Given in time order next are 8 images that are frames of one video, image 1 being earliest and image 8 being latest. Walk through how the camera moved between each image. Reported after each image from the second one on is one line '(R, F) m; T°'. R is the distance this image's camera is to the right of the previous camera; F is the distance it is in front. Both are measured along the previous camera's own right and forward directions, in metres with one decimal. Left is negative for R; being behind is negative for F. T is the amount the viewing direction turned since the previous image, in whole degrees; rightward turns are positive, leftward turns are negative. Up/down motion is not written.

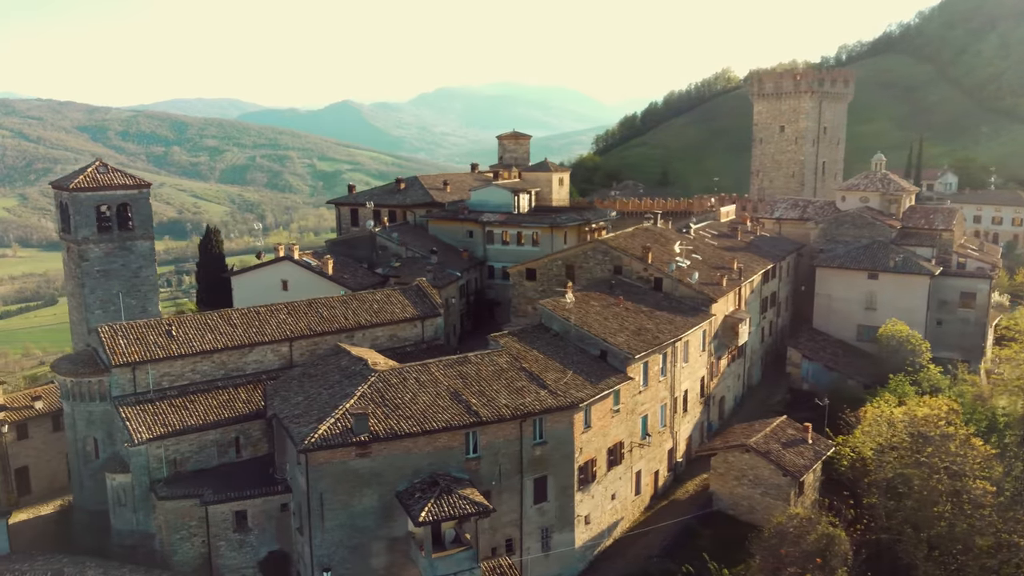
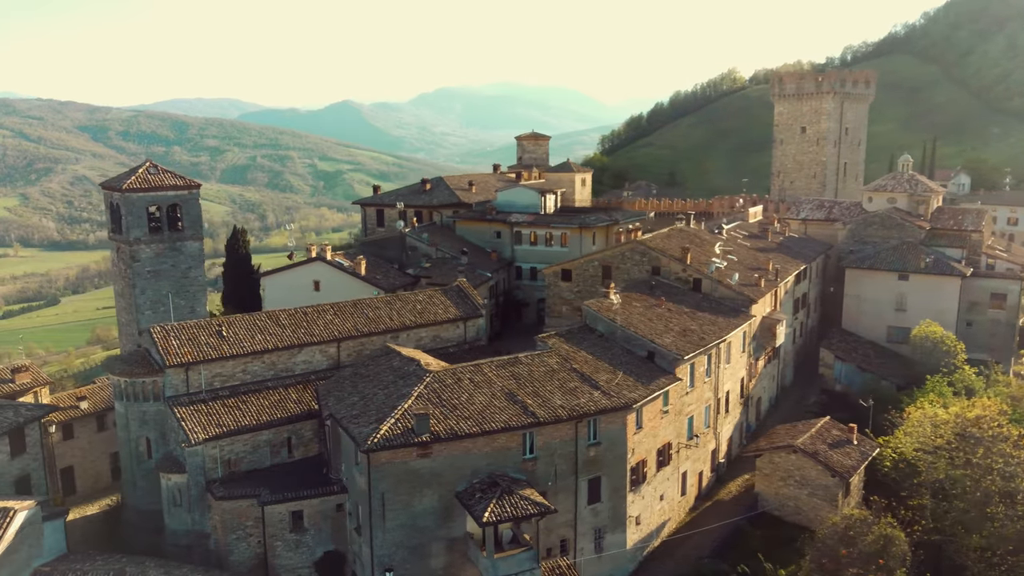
(-1.1, 0.0) m; 0°
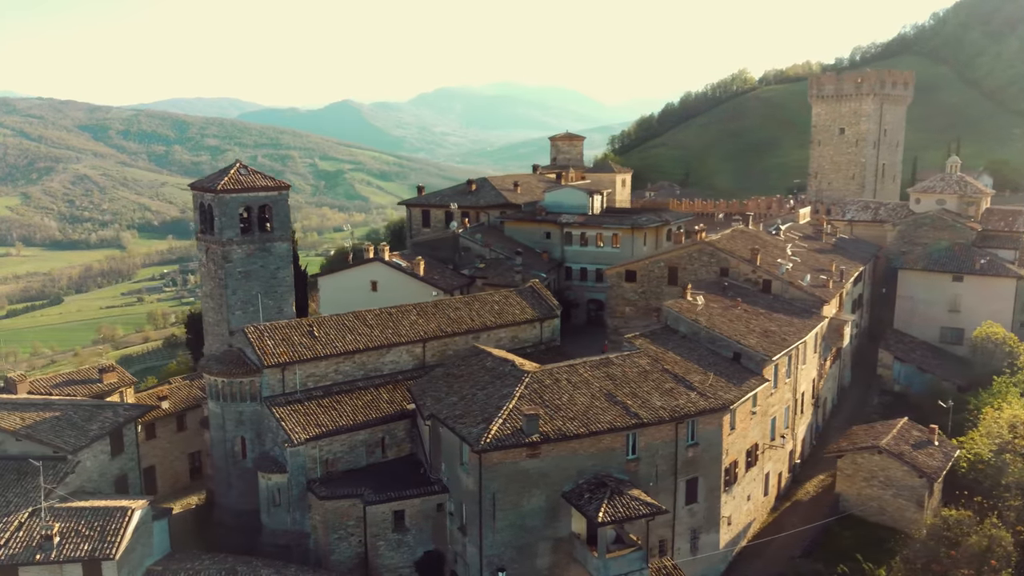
(-2.0, -0.1) m; 0°
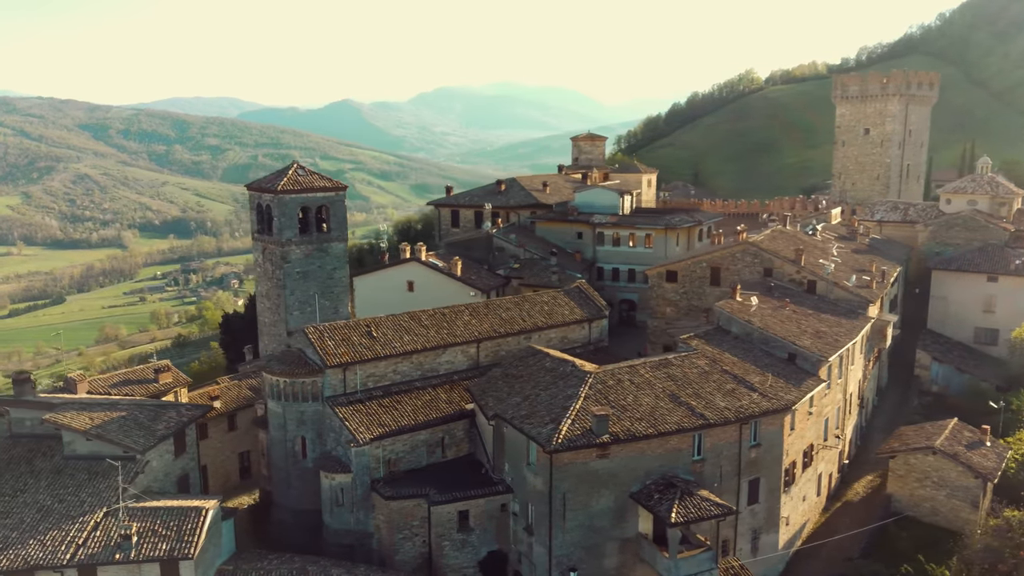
(-1.3, -0.1) m; 0°
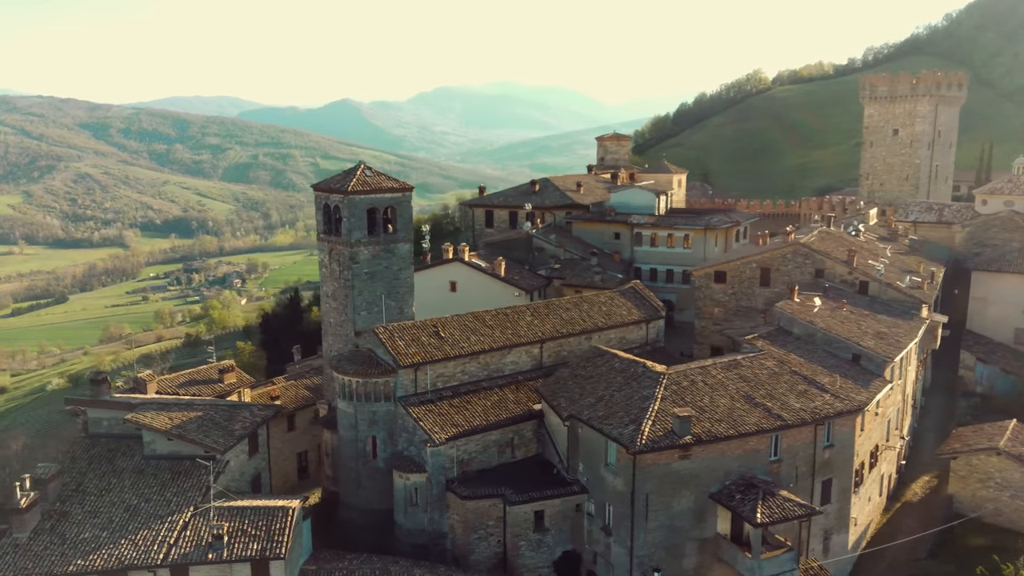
(-1.5, -0.1) m; 0°
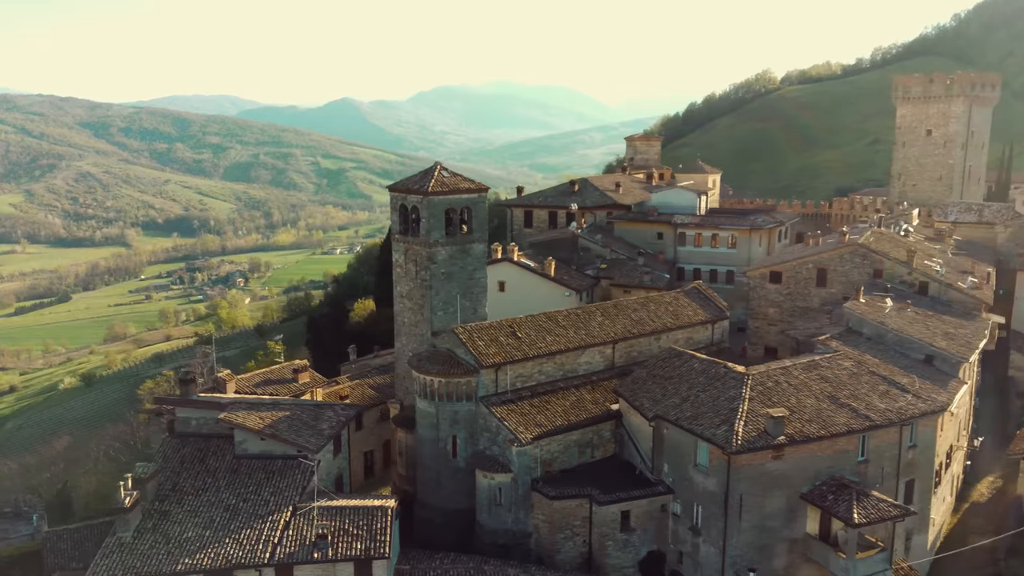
(-1.8, -0.1) m; 0°
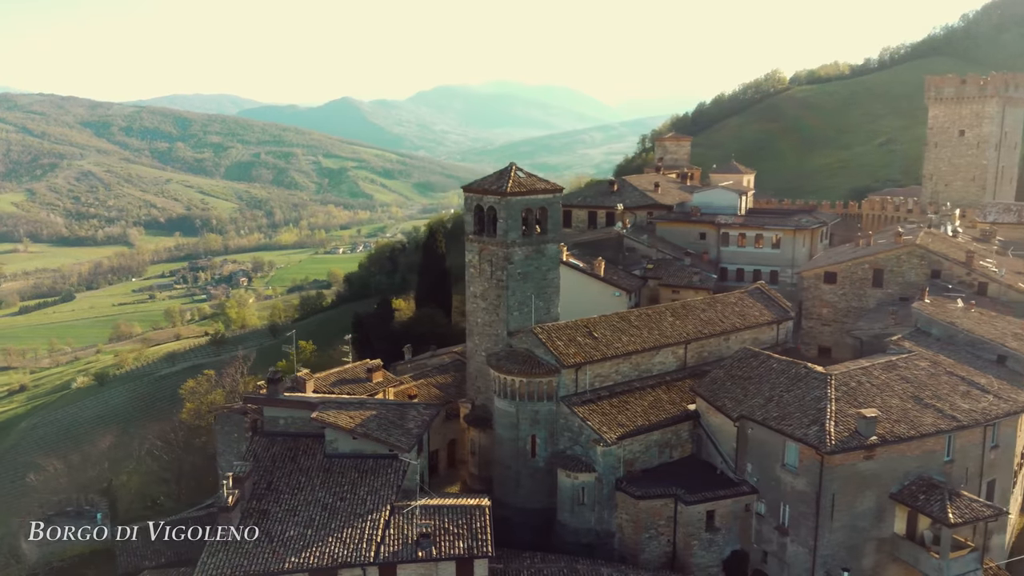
(-1.7, -0.1) m; 0°
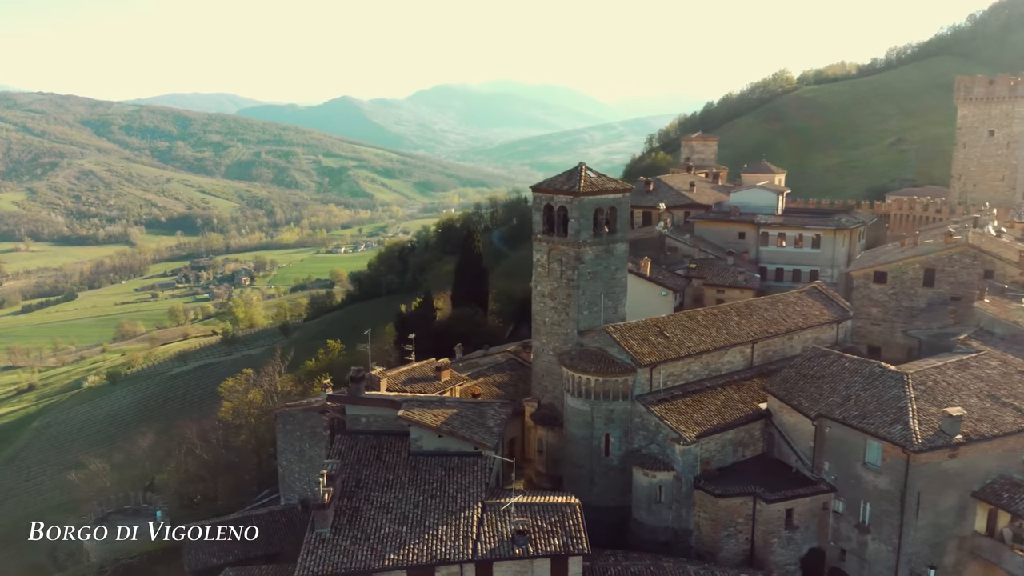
(-1.7, -0.1) m; 0°
